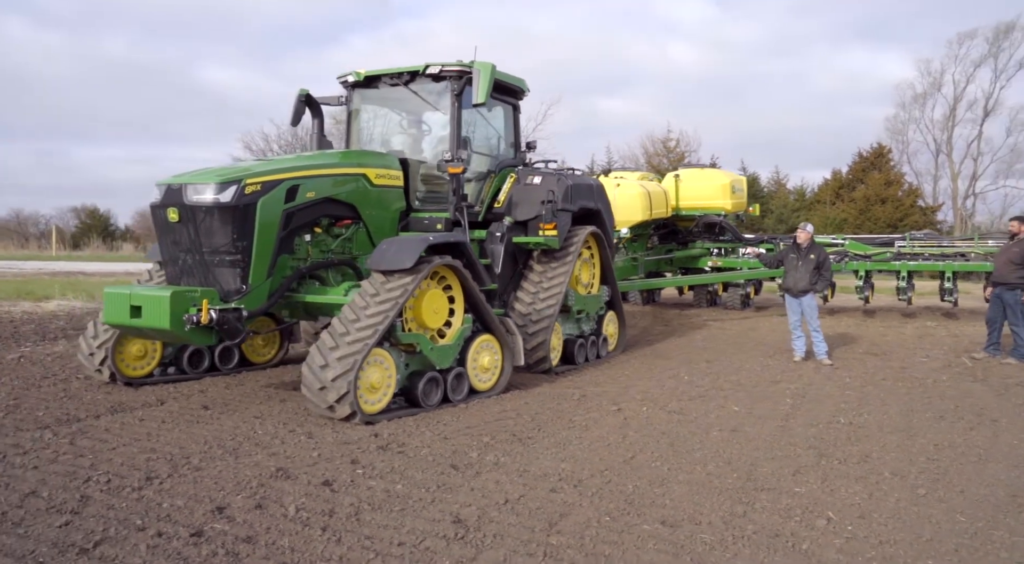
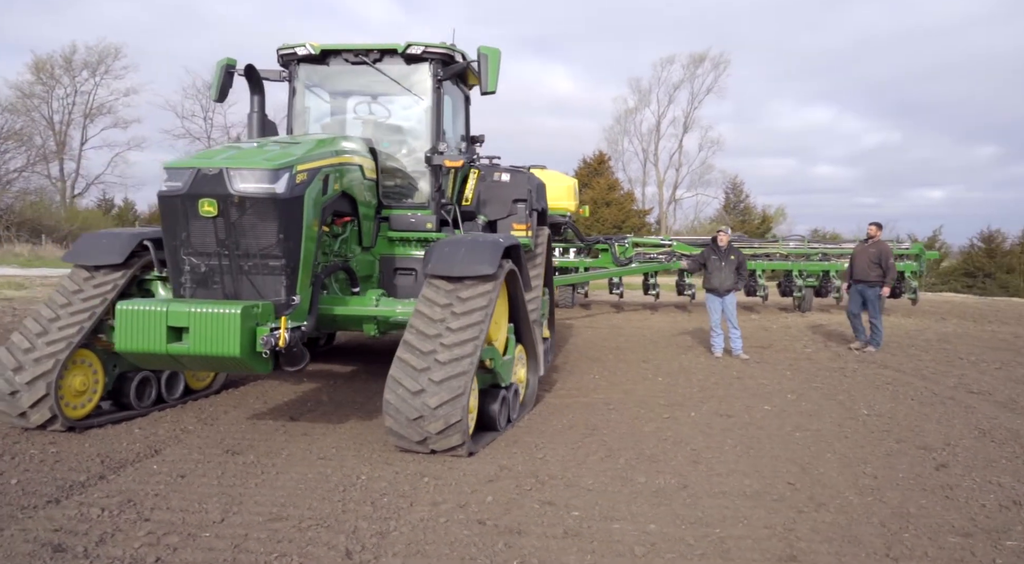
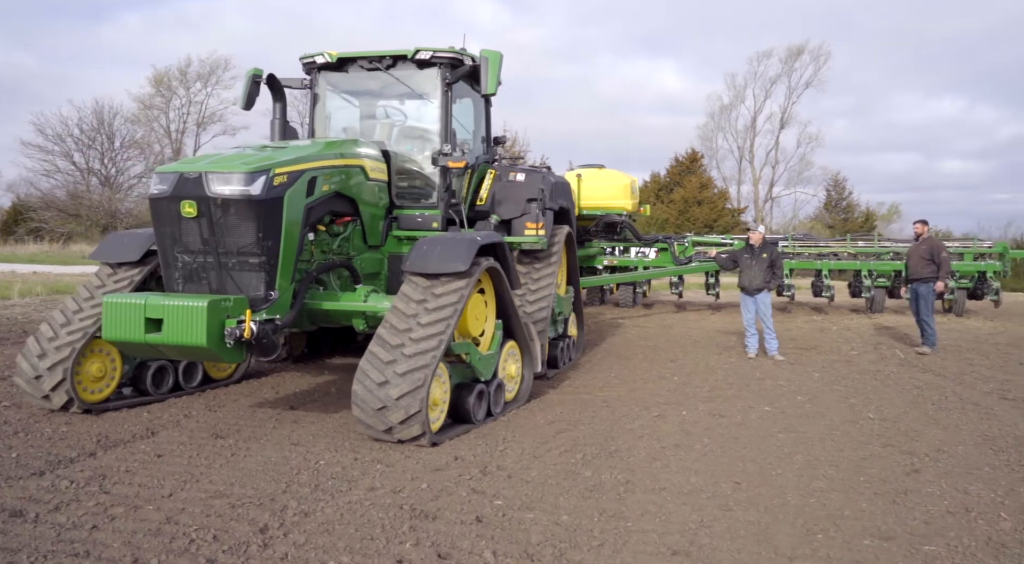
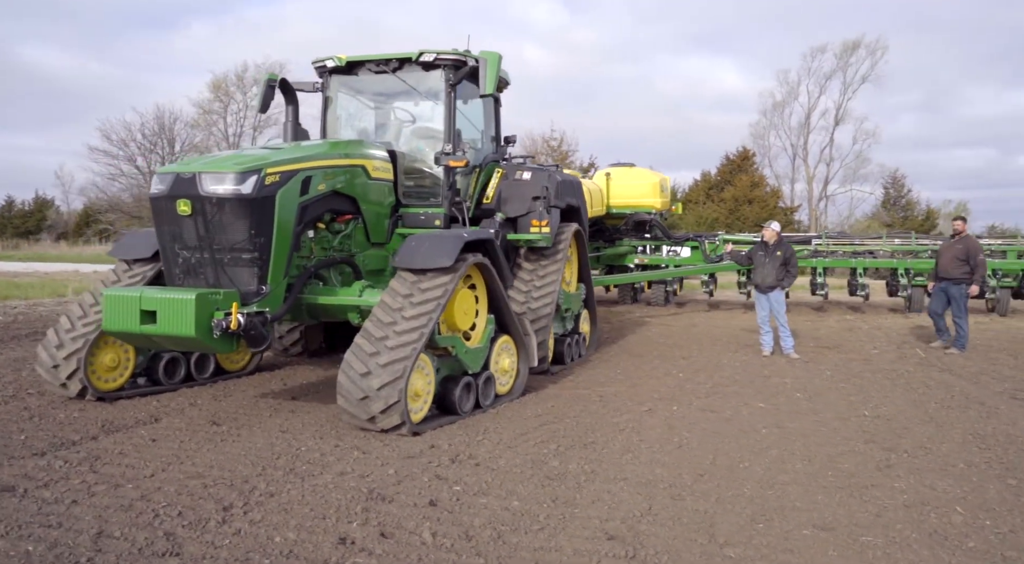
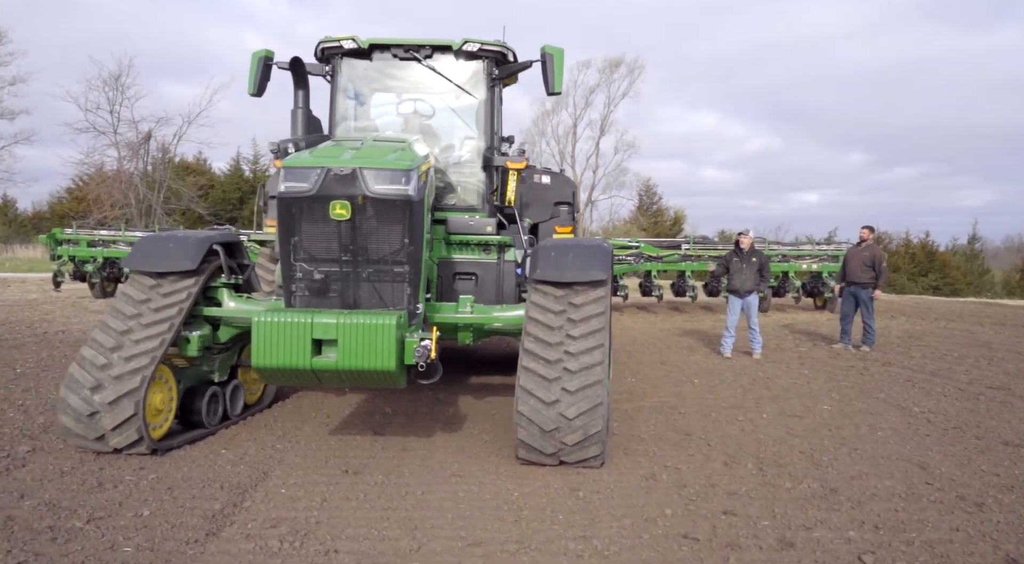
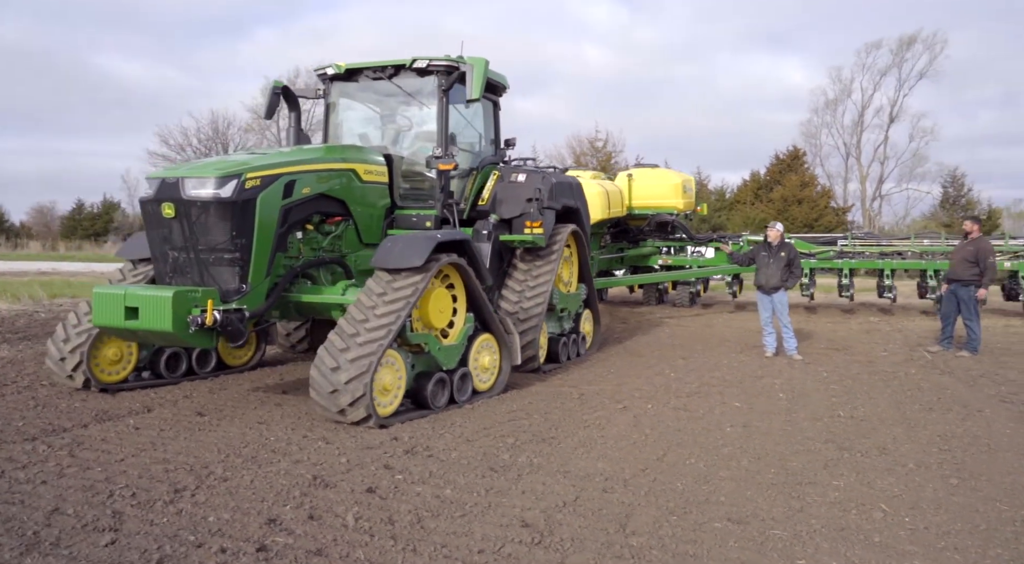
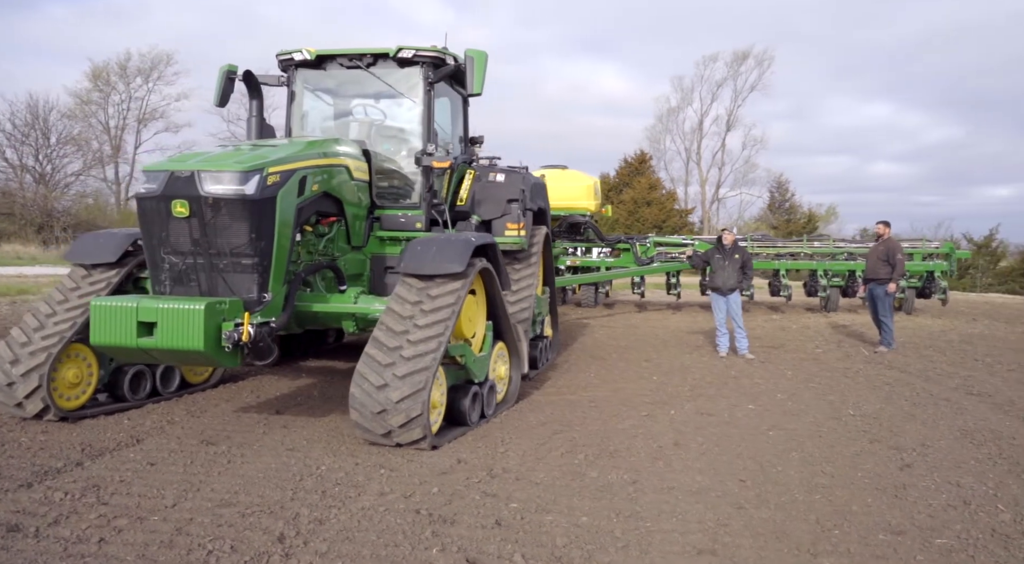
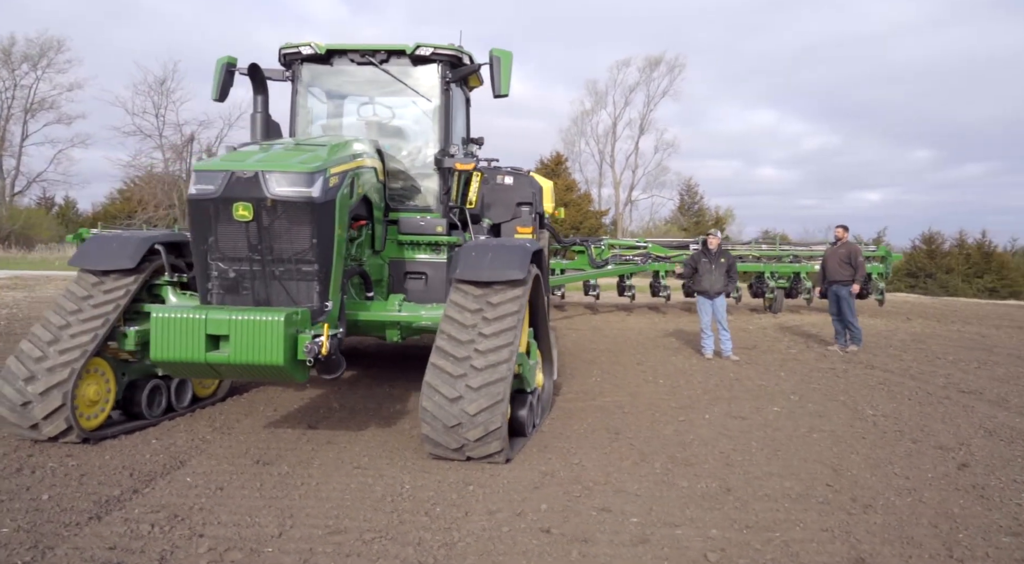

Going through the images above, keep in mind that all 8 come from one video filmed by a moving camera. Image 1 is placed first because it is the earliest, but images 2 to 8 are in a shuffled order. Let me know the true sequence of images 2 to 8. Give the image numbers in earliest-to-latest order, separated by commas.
6, 4, 3, 7, 2, 8, 5
